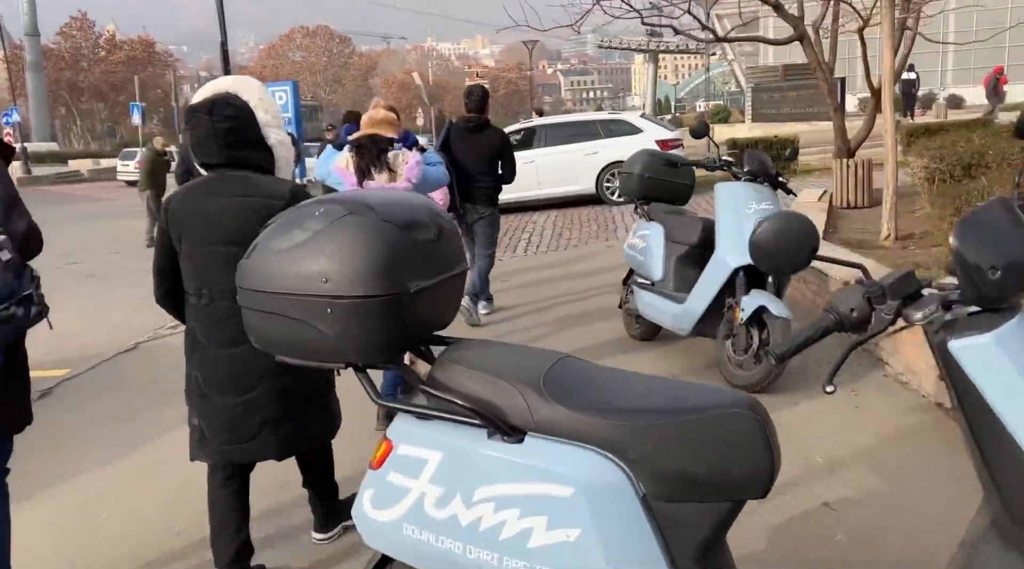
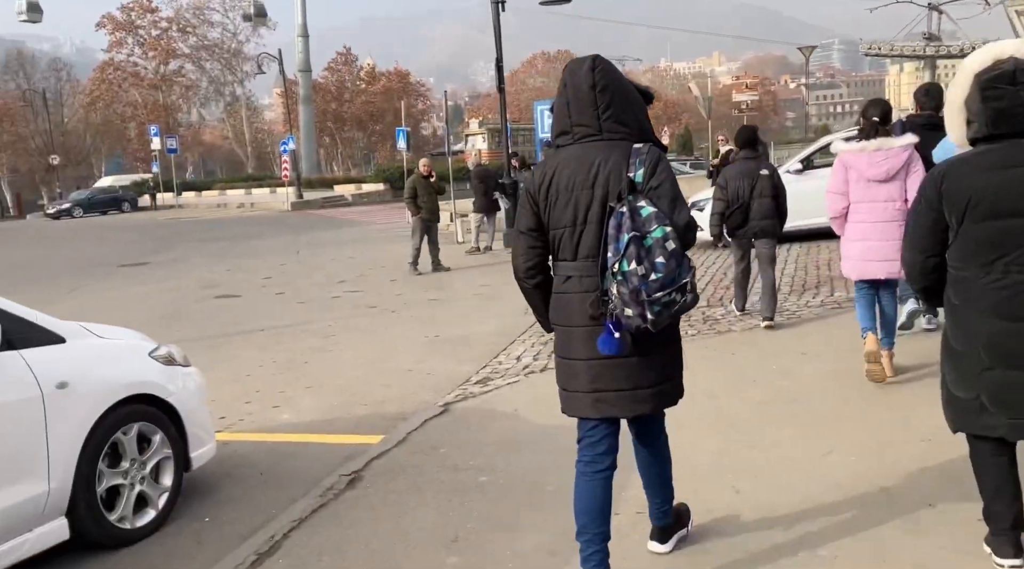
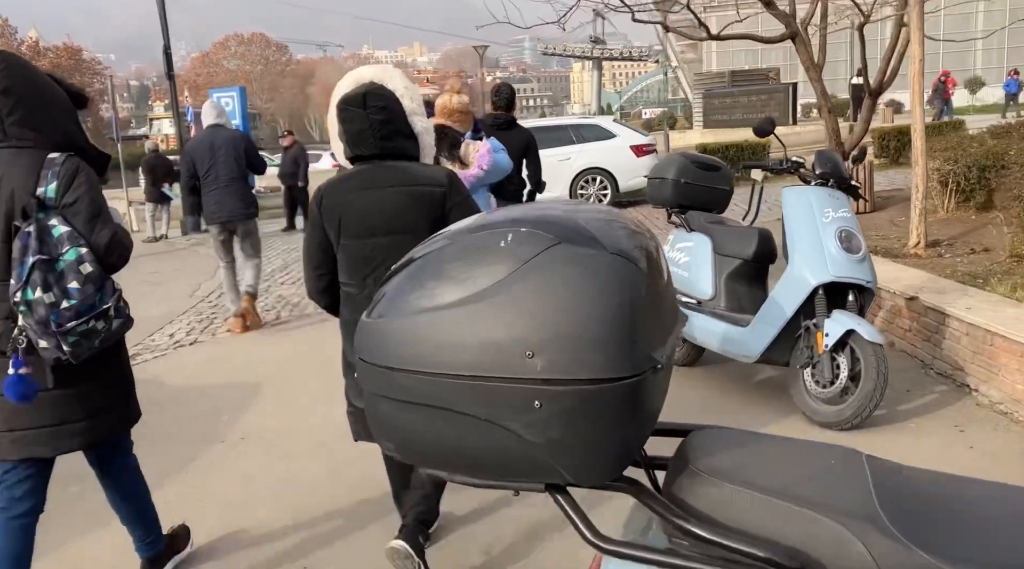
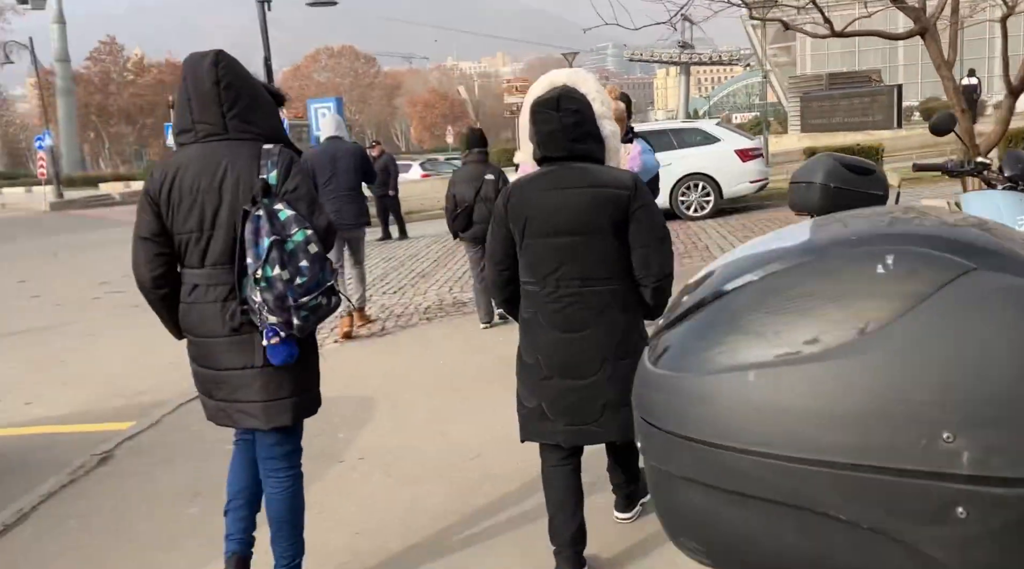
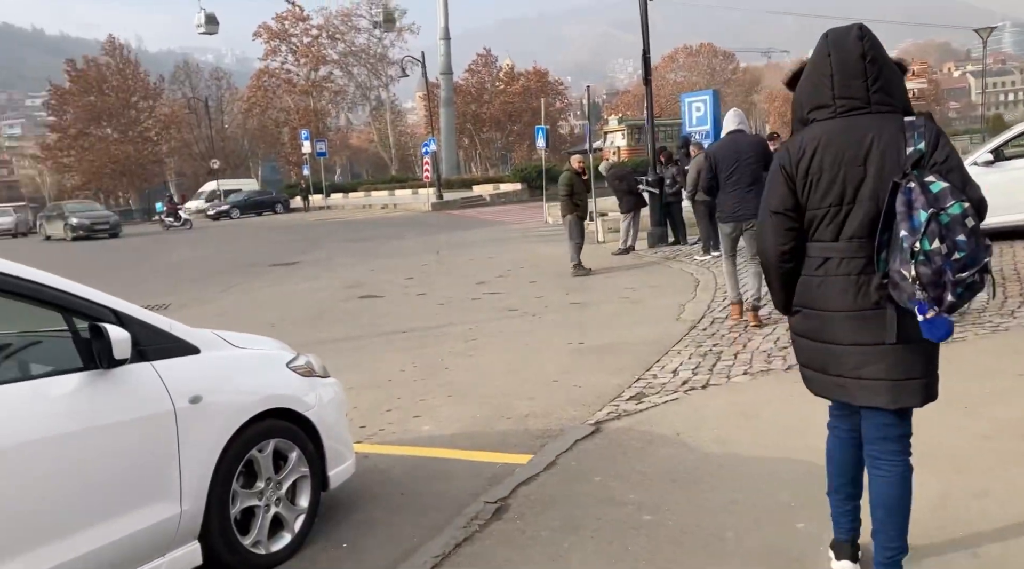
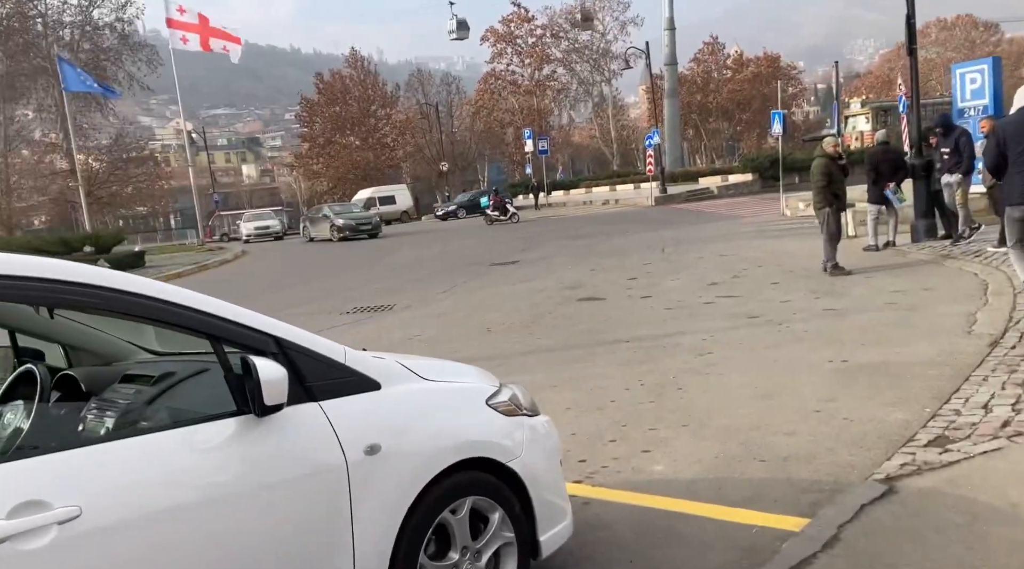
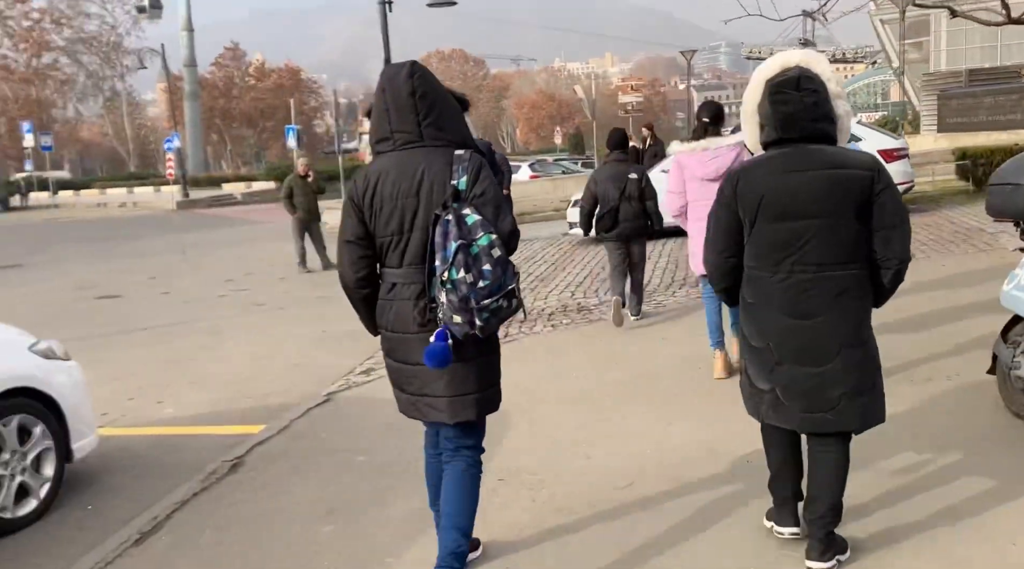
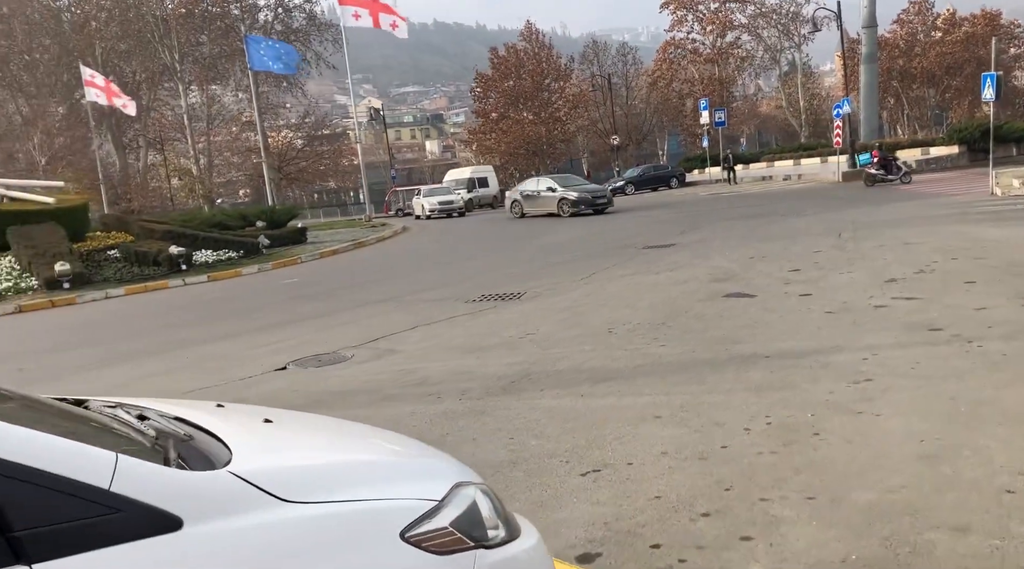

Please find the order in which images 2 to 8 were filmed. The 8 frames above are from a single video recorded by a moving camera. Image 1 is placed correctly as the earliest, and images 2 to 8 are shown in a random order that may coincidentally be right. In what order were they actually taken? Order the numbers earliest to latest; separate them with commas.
3, 4, 7, 2, 5, 6, 8
